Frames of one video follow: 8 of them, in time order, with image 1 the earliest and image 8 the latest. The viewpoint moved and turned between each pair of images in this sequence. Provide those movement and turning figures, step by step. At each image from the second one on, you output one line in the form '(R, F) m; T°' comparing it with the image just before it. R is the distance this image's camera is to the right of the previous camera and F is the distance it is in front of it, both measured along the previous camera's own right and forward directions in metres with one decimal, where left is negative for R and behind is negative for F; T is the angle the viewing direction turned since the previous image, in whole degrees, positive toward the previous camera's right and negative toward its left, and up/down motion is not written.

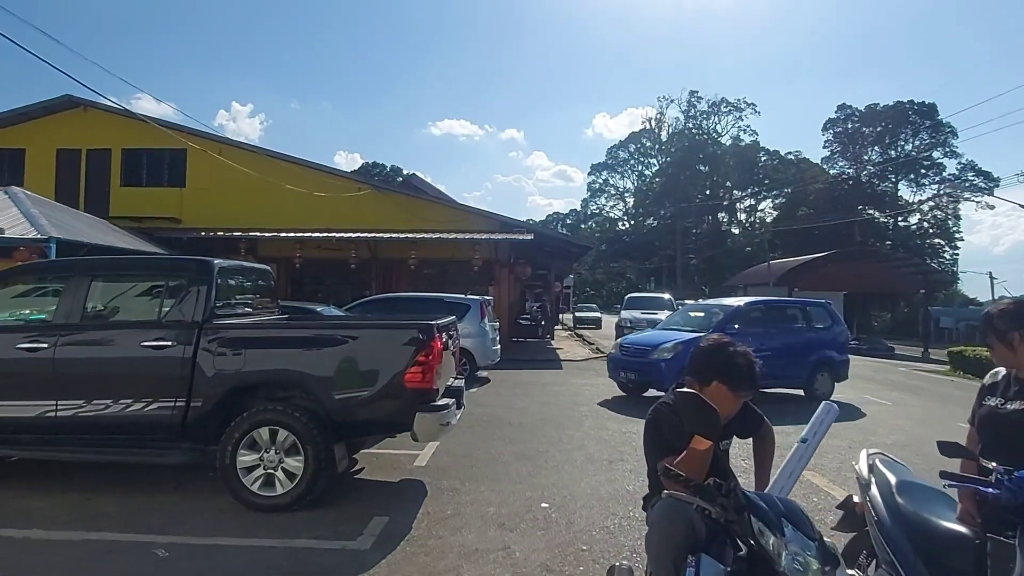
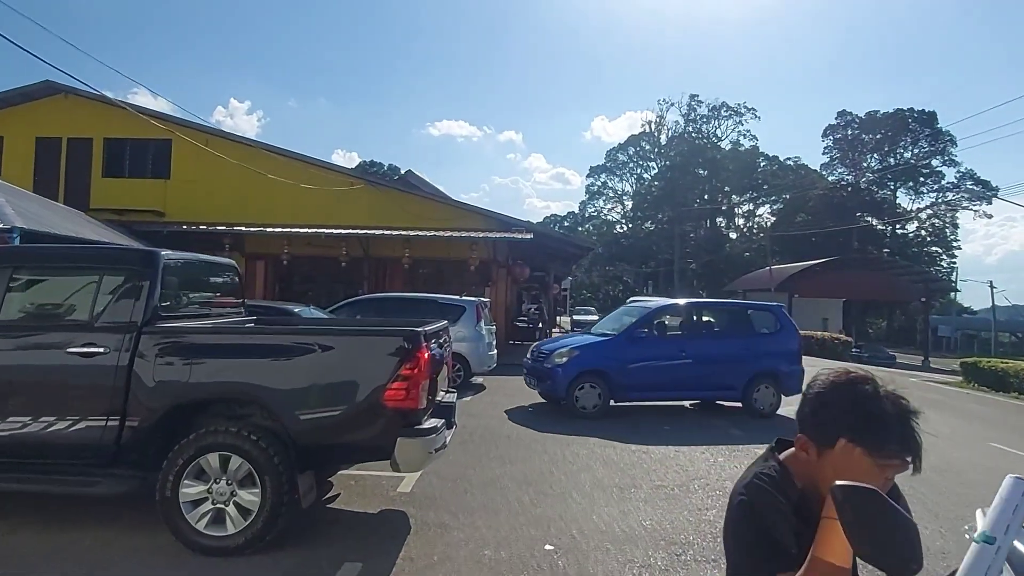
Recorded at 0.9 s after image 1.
(0.0, +0.9) m; 0°
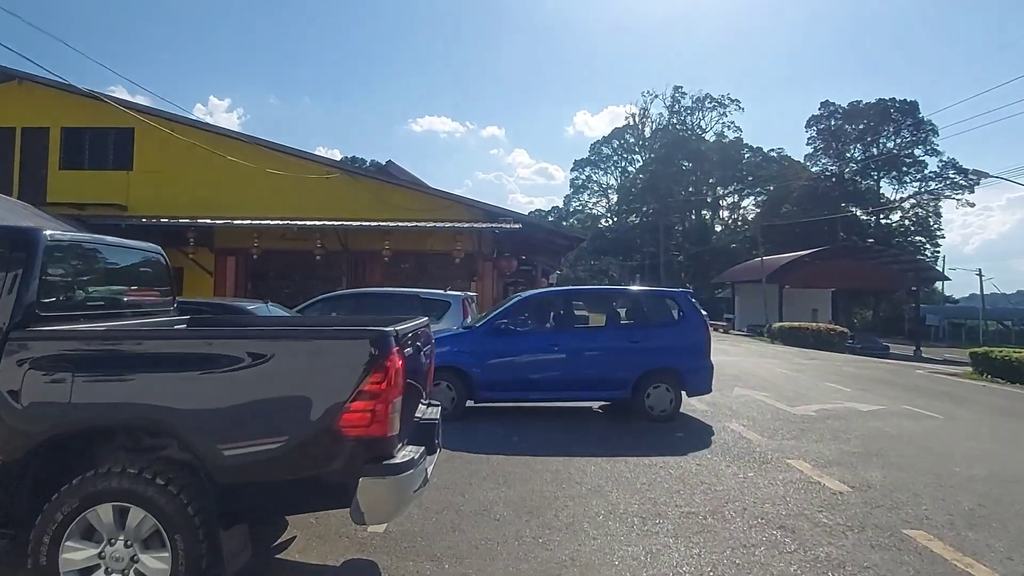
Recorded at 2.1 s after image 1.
(-0.1, +1.2) m; +1°
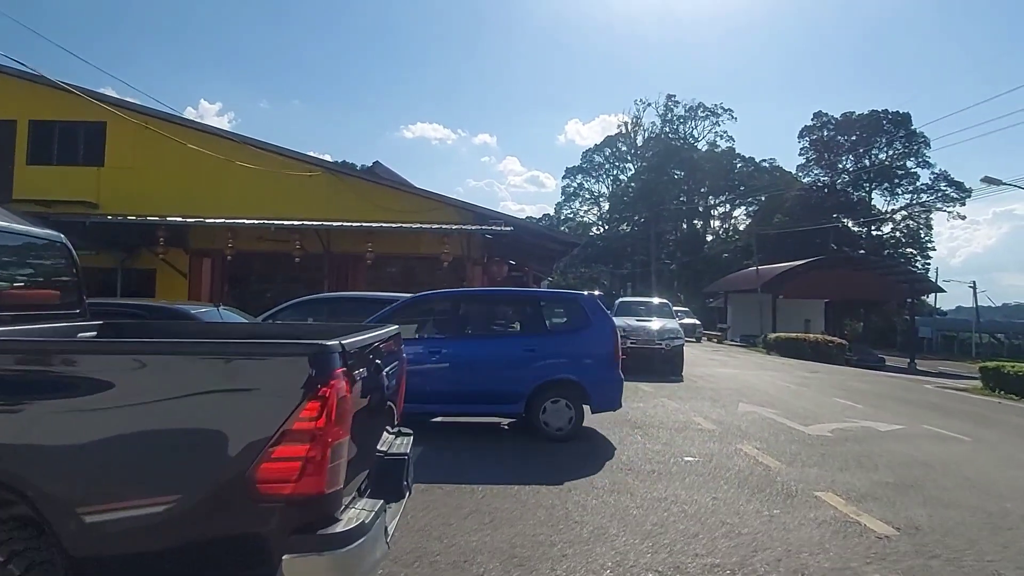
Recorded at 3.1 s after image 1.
(0.0, +1.0) m; +1°
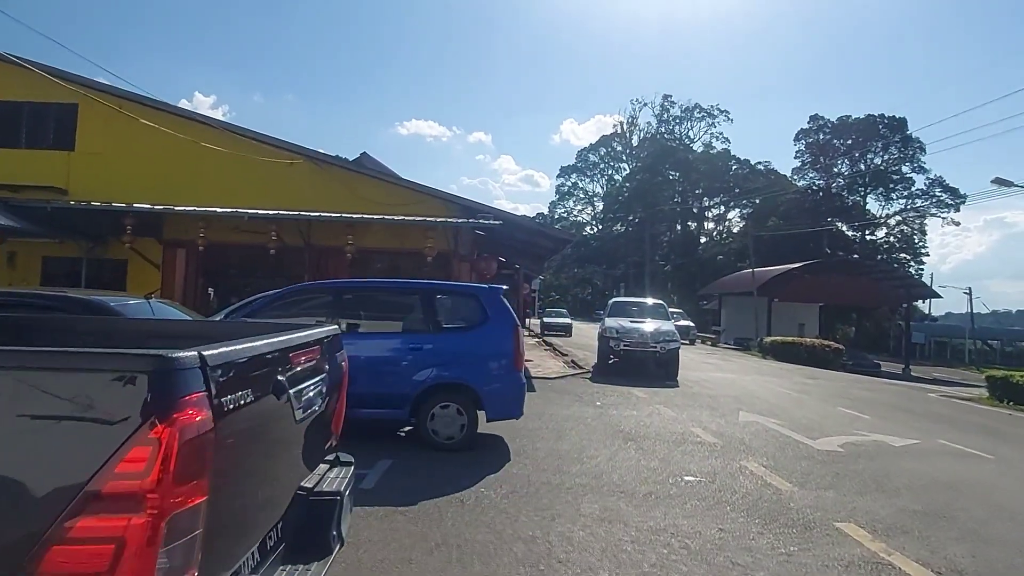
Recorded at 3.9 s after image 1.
(+0.1, +0.9) m; +1°
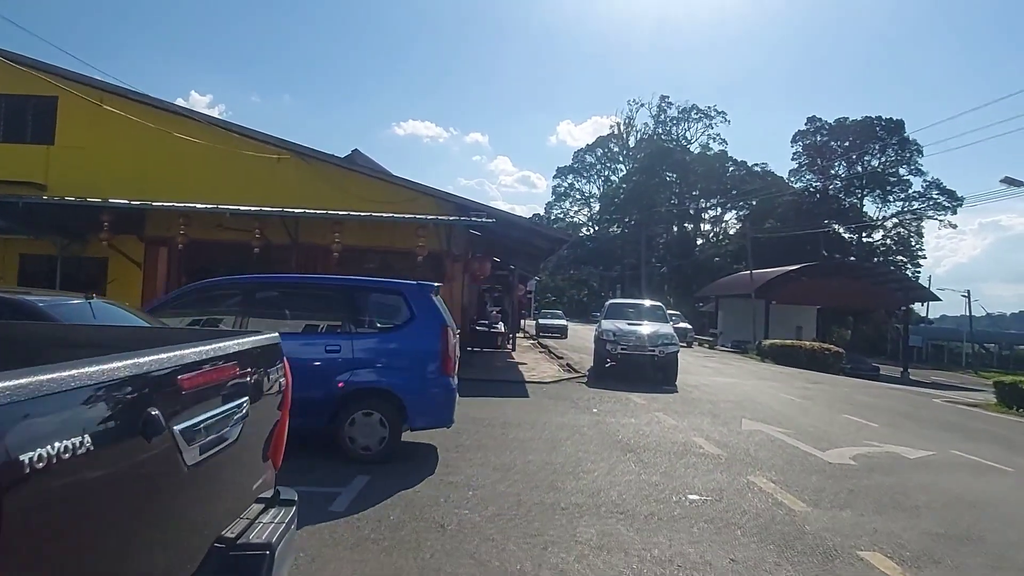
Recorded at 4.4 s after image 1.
(+0.1, +0.6) m; 0°
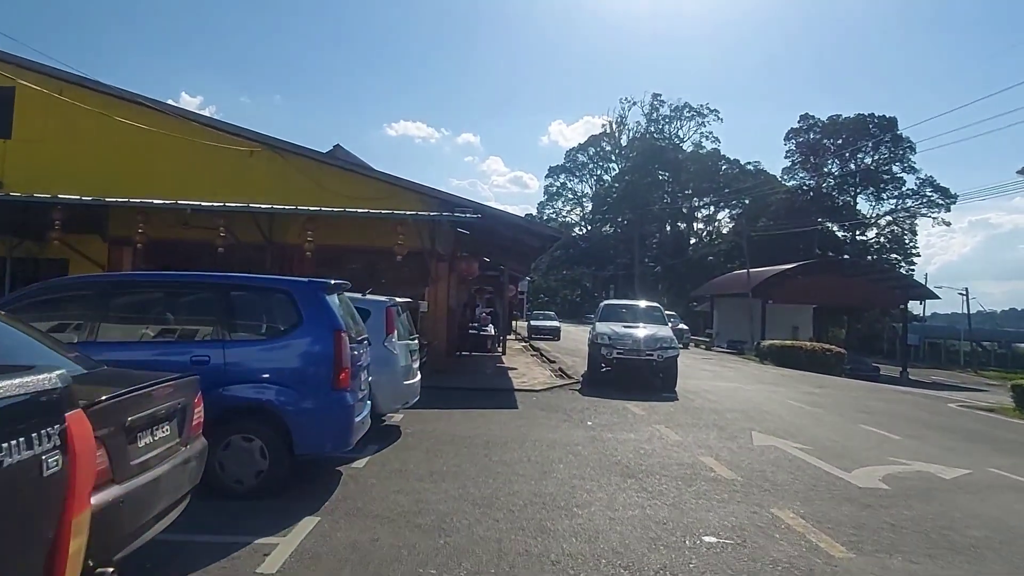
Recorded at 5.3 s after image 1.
(+0.1, +1.2) m; +1°
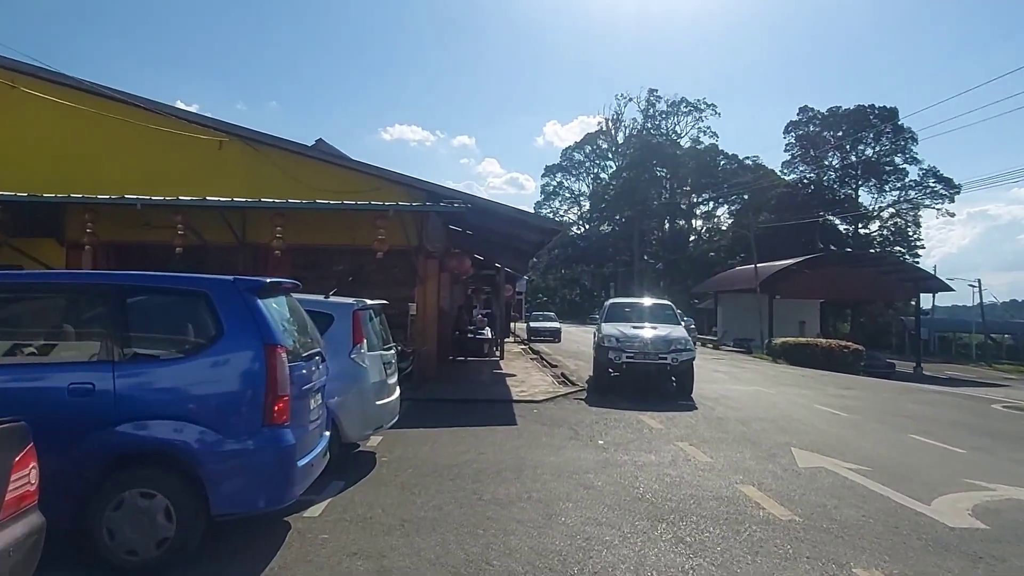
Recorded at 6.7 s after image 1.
(0.0, +1.7) m; 0°
